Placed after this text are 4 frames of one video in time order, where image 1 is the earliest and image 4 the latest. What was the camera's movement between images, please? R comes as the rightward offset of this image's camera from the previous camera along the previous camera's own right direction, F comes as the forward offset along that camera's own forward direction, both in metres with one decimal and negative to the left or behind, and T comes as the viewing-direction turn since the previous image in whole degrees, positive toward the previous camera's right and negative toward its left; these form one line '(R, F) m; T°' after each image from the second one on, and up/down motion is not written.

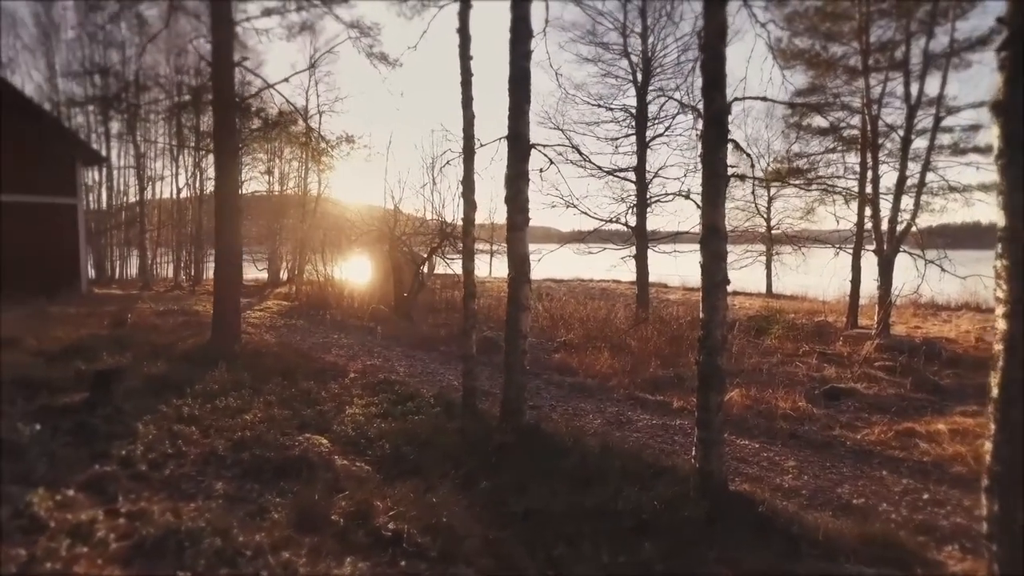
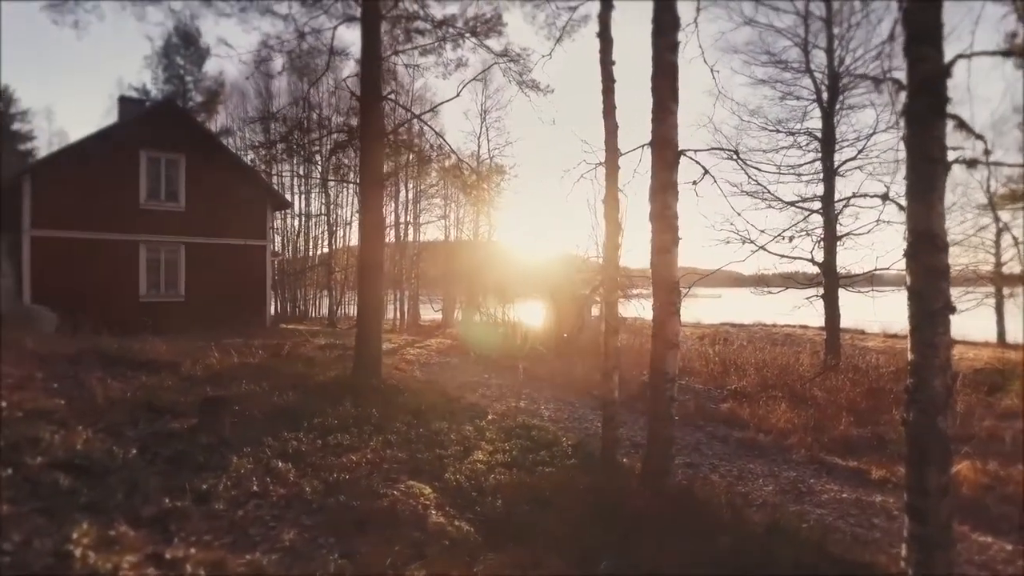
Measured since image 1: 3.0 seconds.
(+0.4, +1.3) m; -15°
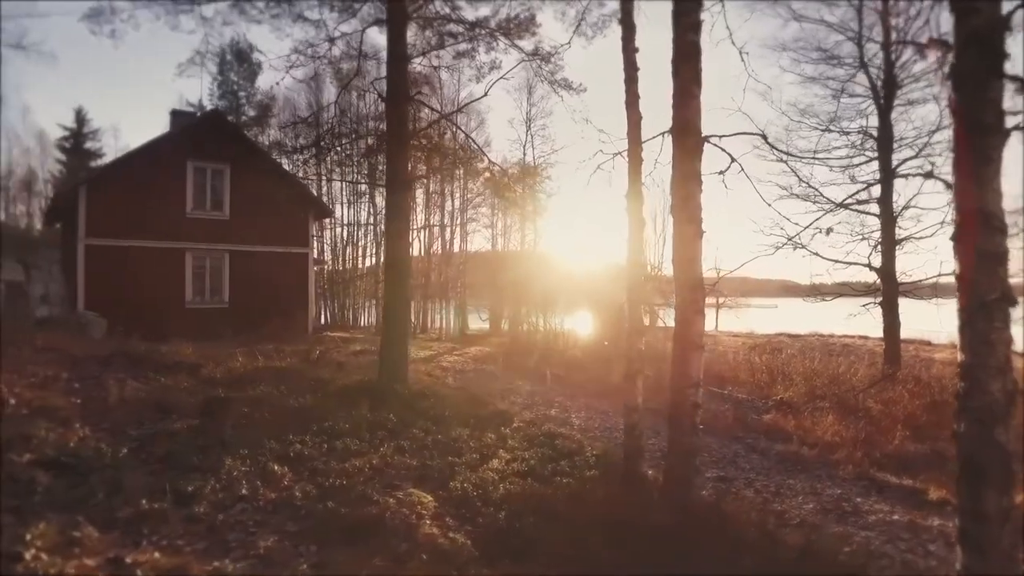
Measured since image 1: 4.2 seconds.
(+0.4, +0.4) m; -5°
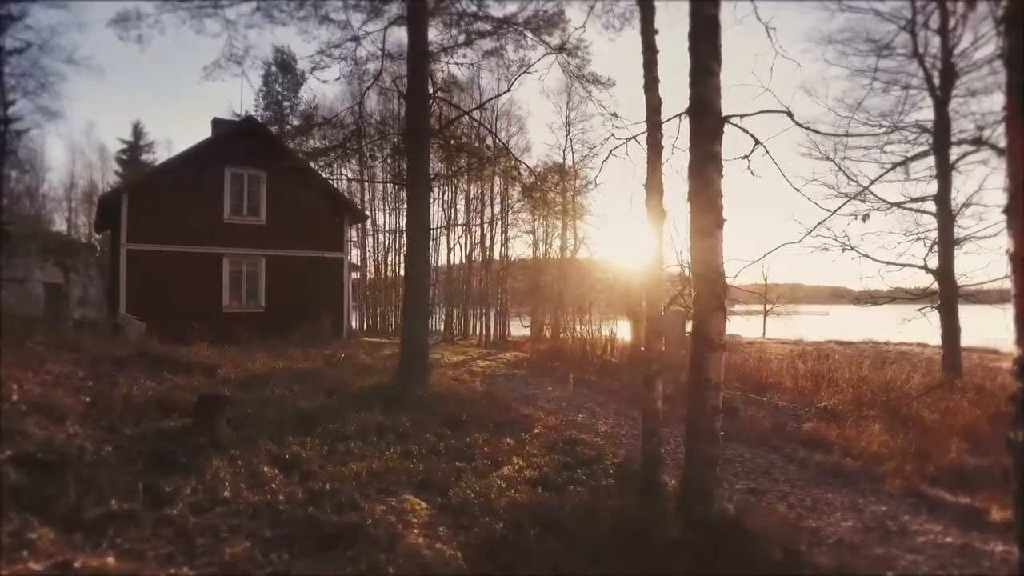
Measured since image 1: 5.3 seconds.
(+0.4, +0.5) m; -4°
